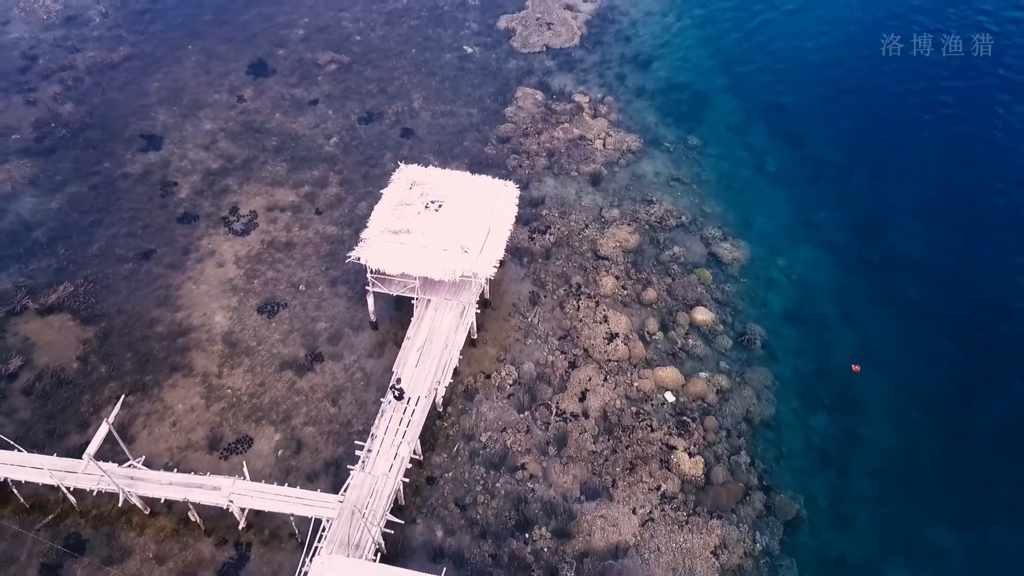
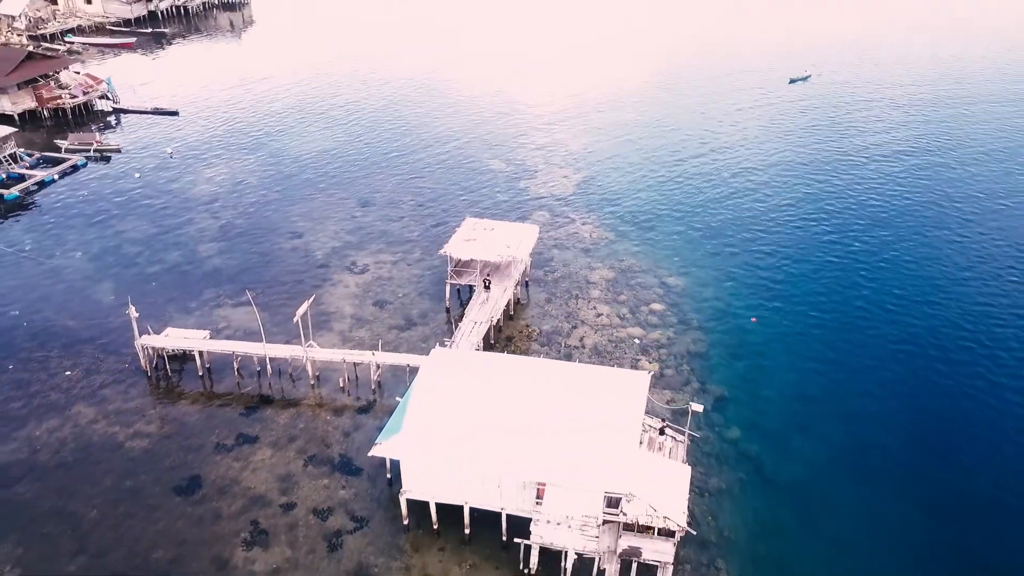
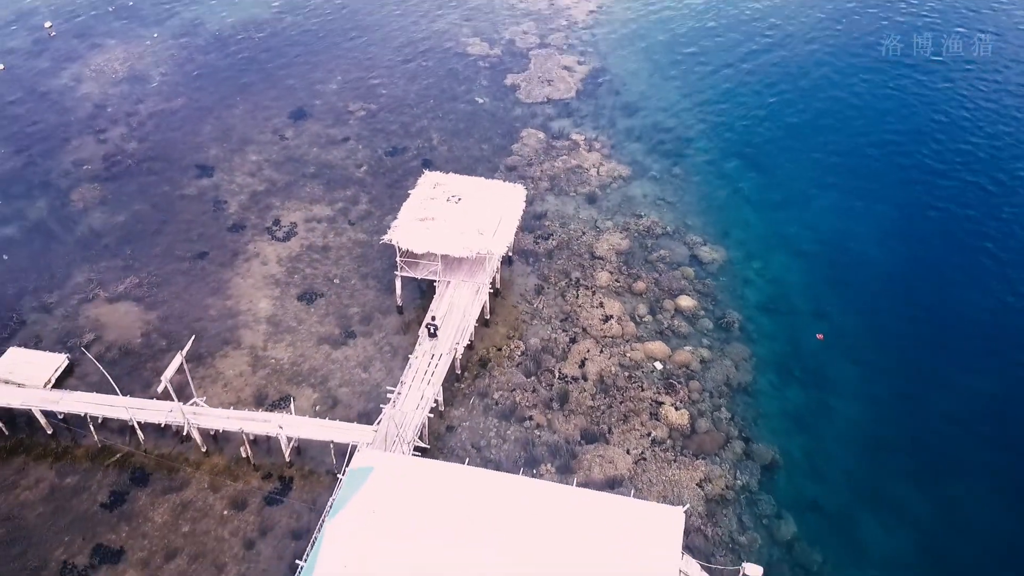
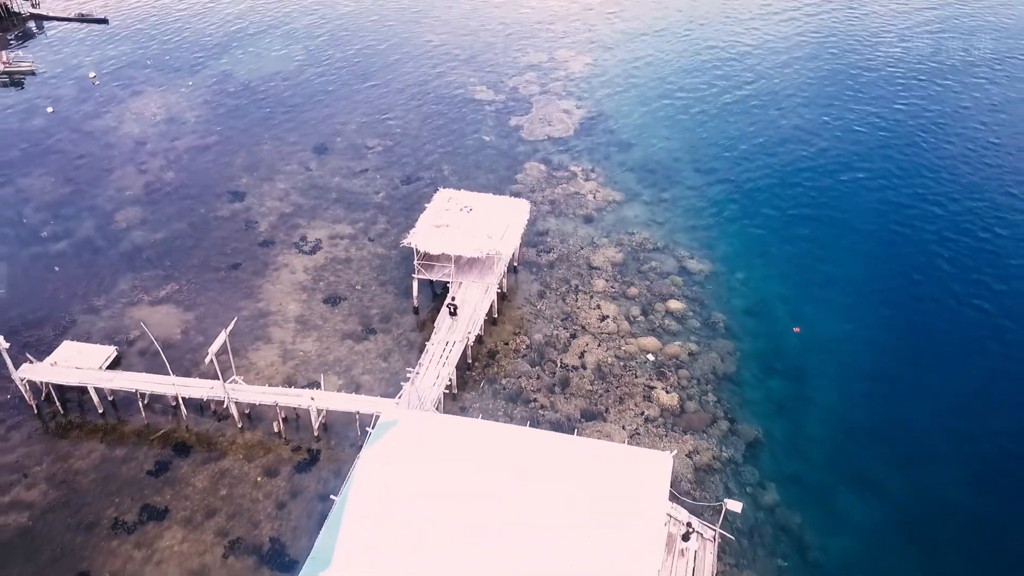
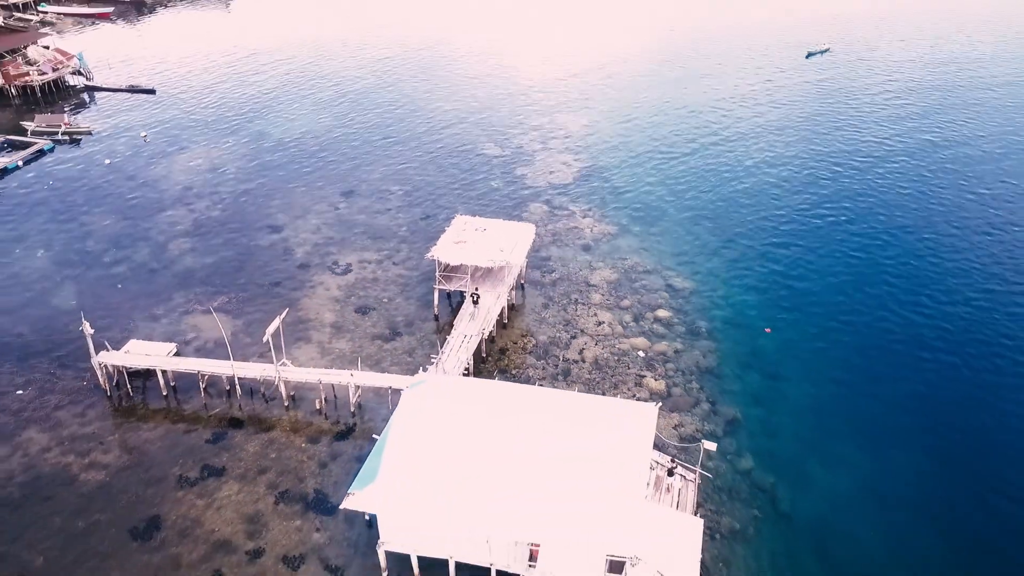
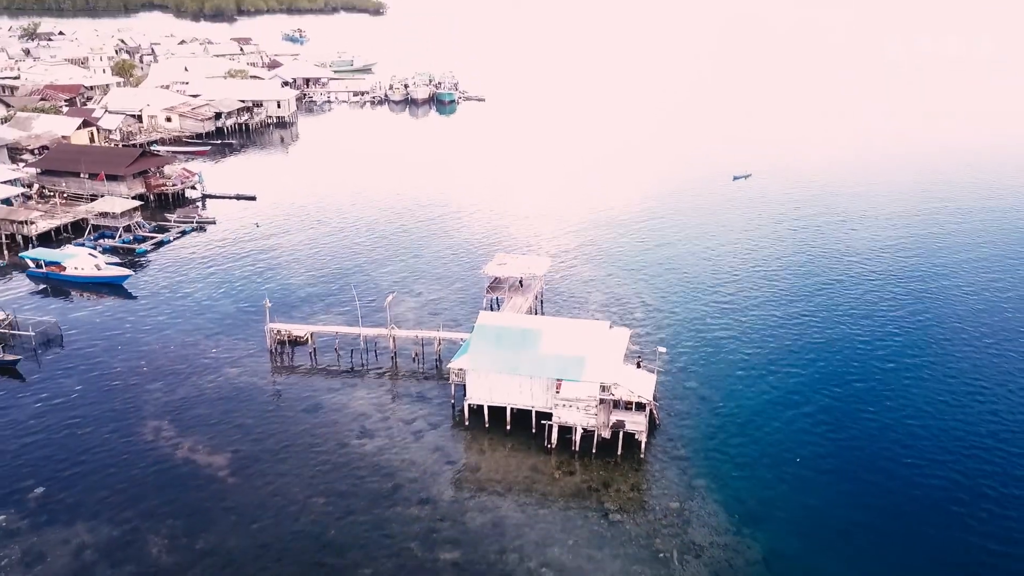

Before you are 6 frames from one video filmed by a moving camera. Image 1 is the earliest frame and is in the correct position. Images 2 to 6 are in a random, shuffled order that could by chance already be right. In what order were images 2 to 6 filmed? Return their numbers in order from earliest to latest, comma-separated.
3, 4, 5, 2, 6
